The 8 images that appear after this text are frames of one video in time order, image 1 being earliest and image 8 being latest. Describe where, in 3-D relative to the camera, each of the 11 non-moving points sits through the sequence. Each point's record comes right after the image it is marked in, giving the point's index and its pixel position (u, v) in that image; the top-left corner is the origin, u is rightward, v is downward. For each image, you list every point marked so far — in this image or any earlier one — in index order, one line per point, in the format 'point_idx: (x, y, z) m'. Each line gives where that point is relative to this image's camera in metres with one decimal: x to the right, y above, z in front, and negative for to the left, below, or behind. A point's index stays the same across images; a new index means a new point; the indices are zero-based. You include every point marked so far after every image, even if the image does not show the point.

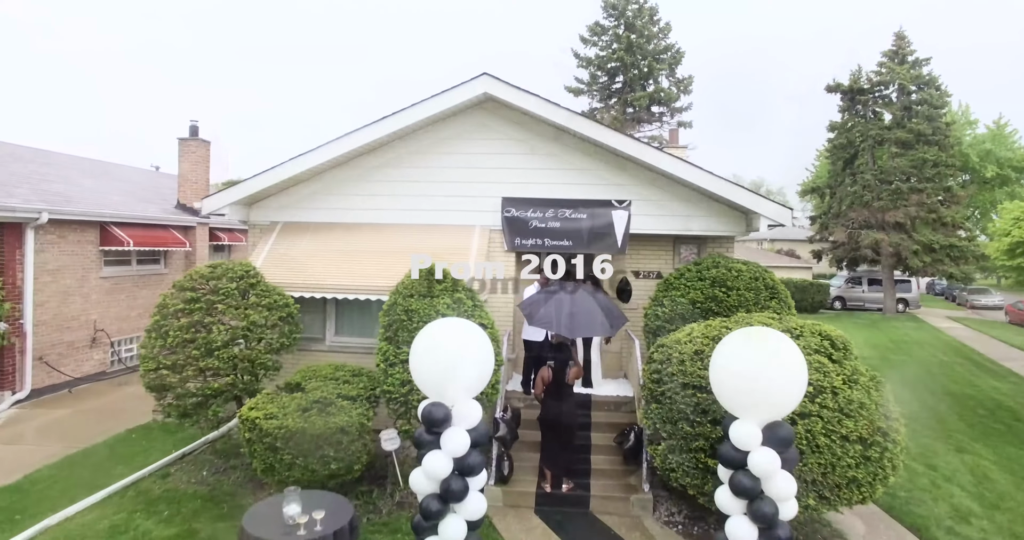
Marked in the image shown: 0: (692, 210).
0: (+1.6, +0.5, +8.5) m
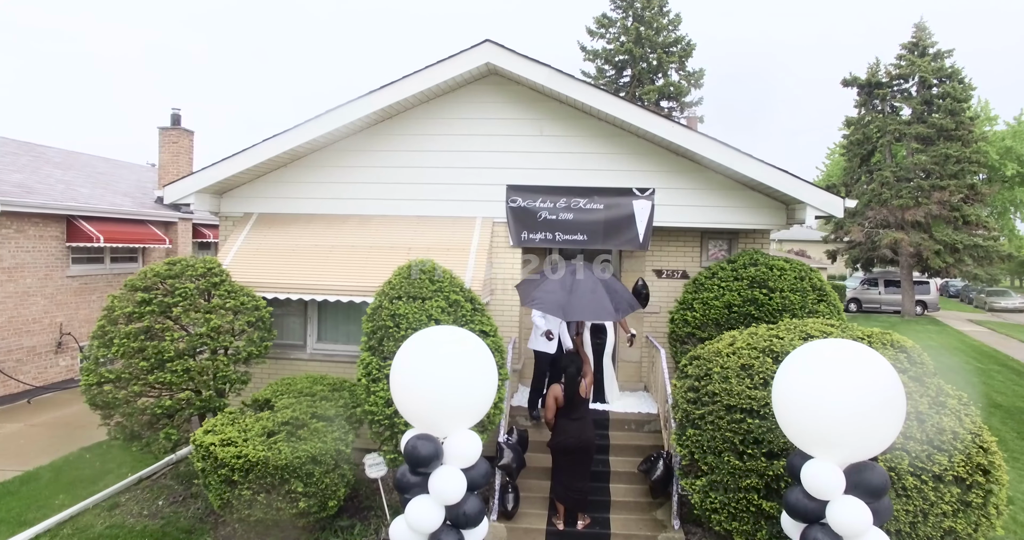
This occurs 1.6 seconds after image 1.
0: (+1.6, +0.5, +7.4) m
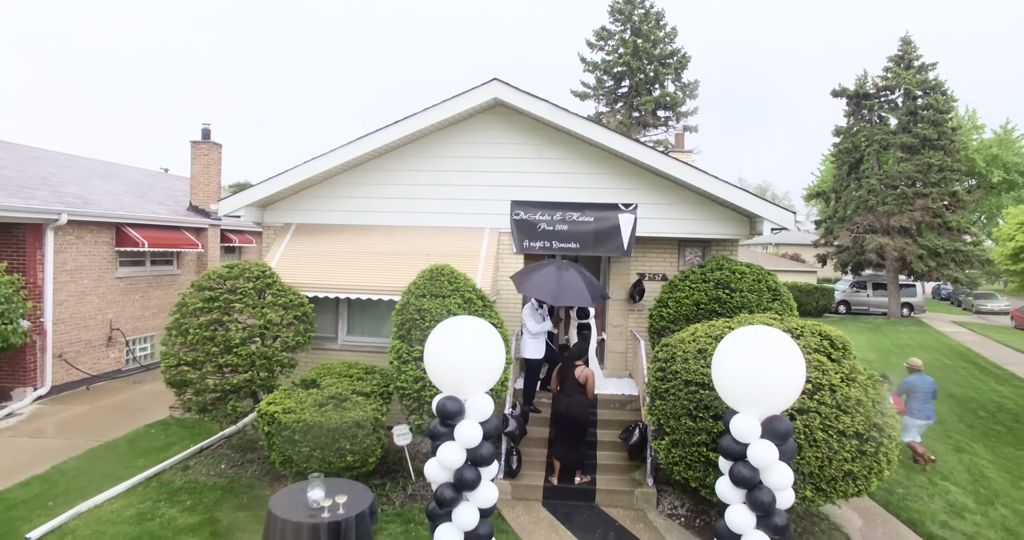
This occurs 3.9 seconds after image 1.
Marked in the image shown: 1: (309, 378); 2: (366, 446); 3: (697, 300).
0: (+1.7, +0.5, +8.7) m
1: (-1.6, -0.8, +7.5) m
2: (-1.0, -1.2, +6.7) m
3: (+1.5, -0.2, +8.0) m
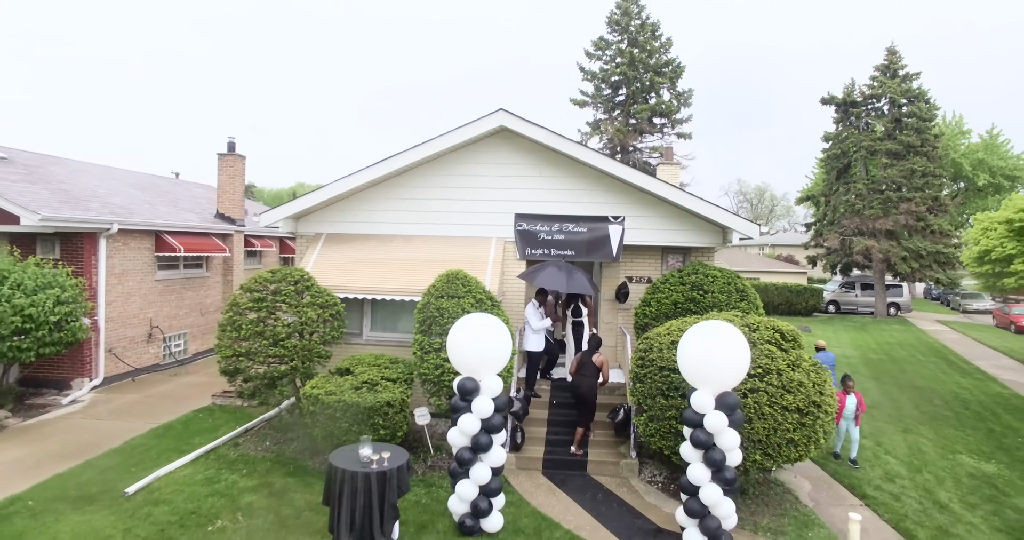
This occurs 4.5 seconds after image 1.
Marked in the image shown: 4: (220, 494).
0: (+1.7, +0.5, +10.0) m
1: (-1.5, -0.9, +8.8) m
2: (-1.0, -1.3, +8.0) m
3: (+1.6, -0.3, +9.3) m
4: (-2.2, -1.7, +7.4) m
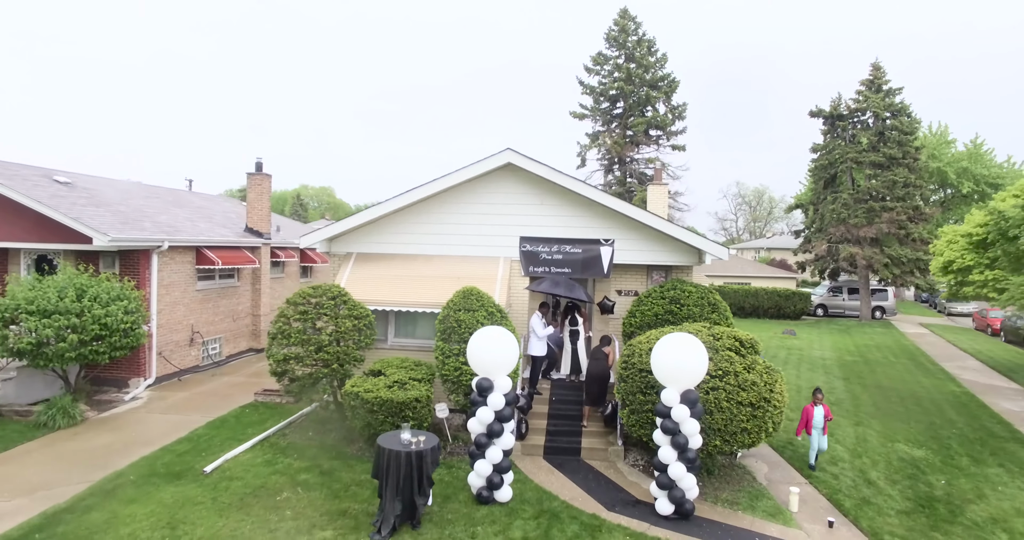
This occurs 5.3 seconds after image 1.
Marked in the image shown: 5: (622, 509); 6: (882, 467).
0: (+1.8, +0.3, +11.6) m
1: (-1.5, -1.1, +10.4) m
2: (-0.9, -1.4, +9.6) m
3: (+1.6, -0.5, +10.9) m
4: (-2.2, -1.9, +9.0) m
5: (+0.9, -2.0, +8.2) m
6: (+3.7, -2.0, +9.8) m
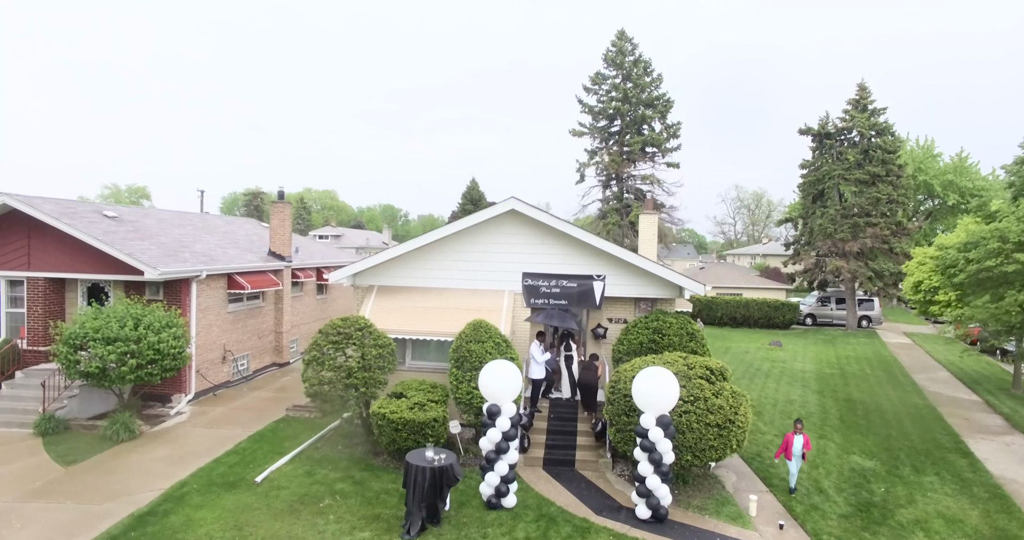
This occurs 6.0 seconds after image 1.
0: (+1.8, -0.2, +13.2) m
1: (-1.4, -1.5, +12.0) m
2: (-0.9, -1.9, +11.2) m
3: (+1.7, -0.9, +12.5) m
4: (-2.1, -2.3, +10.6) m
5: (+1.0, -2.5, +9.8) m
6: (+3.8, -2.4, +11.3) m
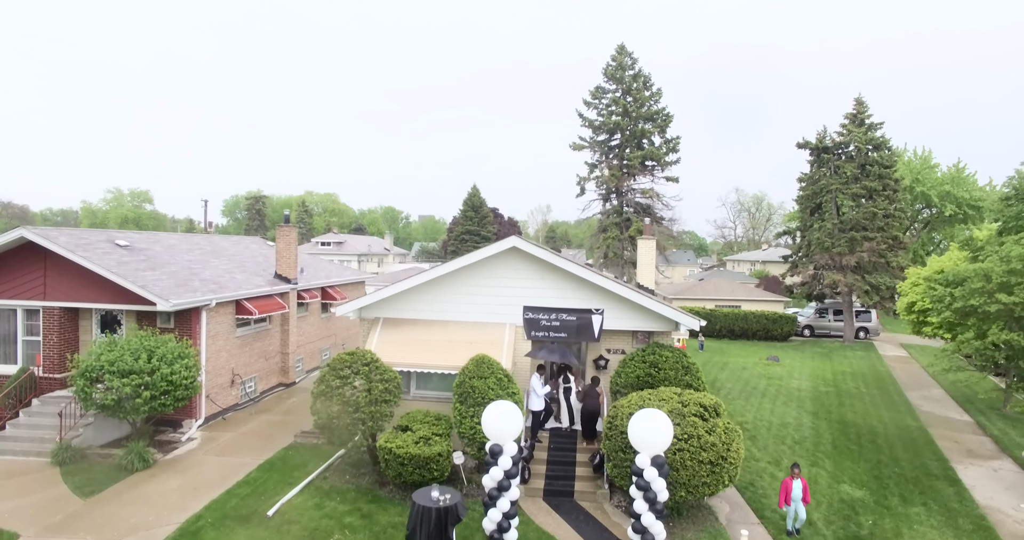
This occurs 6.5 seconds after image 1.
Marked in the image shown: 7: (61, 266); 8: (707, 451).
0: (+1.8, -0.6, +13.6) m
1: (-1.4, -2.0, +12.4) m
2: (-0.8, -2.4, +11.6) m
3: (+1.7, -1.4, +13.0) m
4: (-2.1, -2.8, +11.0) m
5: (+1.0, -3.0, +10.2) m
6: (+3.8, -2.9, +11.8) m
7: (-7.1, +0.1, +15.1) m
8: (+2.1, -2.0, +10.6) m
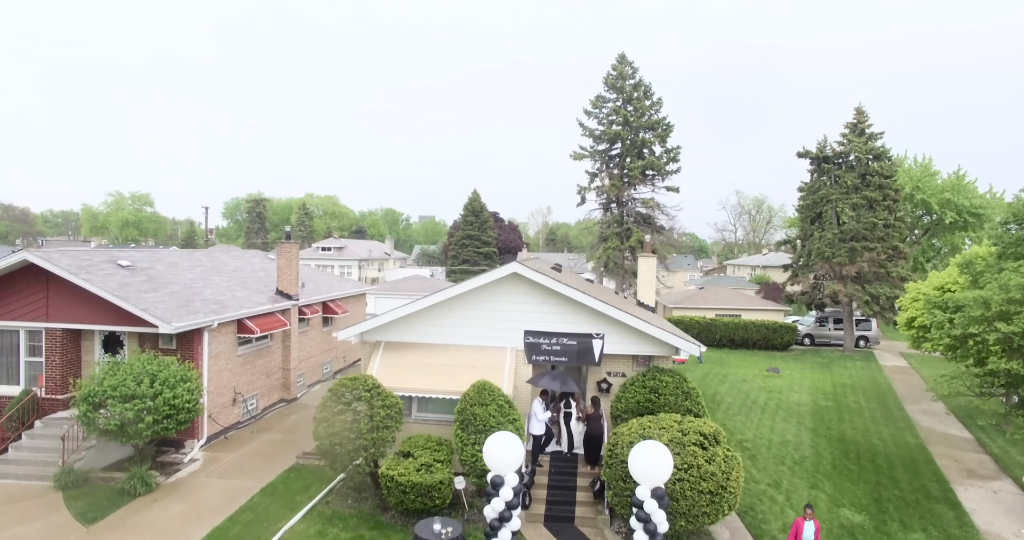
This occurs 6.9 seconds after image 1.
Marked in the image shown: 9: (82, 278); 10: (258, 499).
0: (+1.8, -1.0, +13.7) m
1: (-1.4, -2.3, +12.5) m
2: (-0.8, -2.7, +11.7) m
3: (+1.7, -1.7, +13.0) m
4: (-2.1, -3.1, +11.1) m
5: (+1.0, -3.3, +10.3) m
6: (+3.8, -3.2, +11.8) m
7: (-7.1, -0.3, +15.2) m
8: (+2.2, -2.3, +10.6) m
9: (-6.5, -0.1, +14.5) m
10: (-3.4, -3.1, +12.9) m
